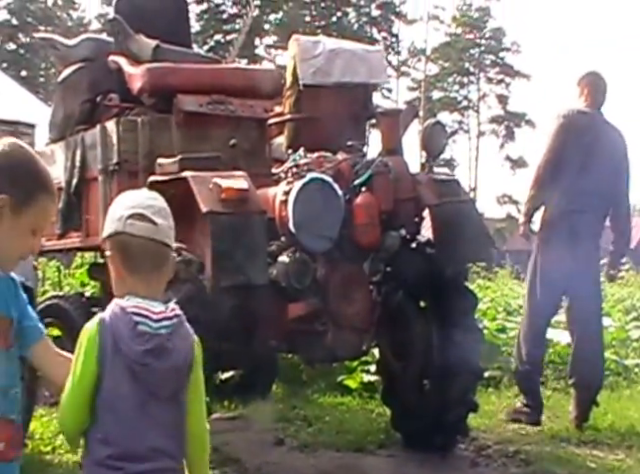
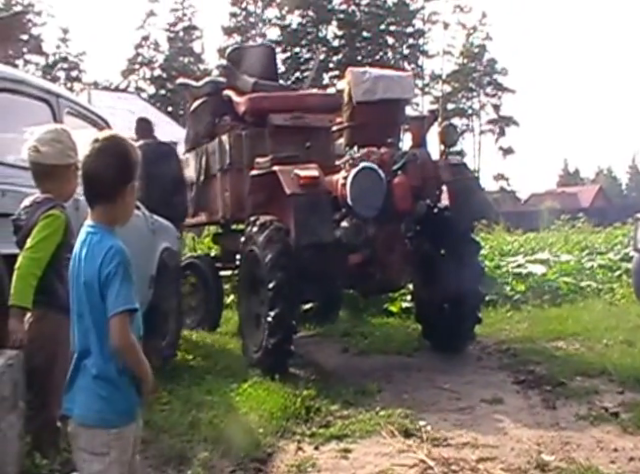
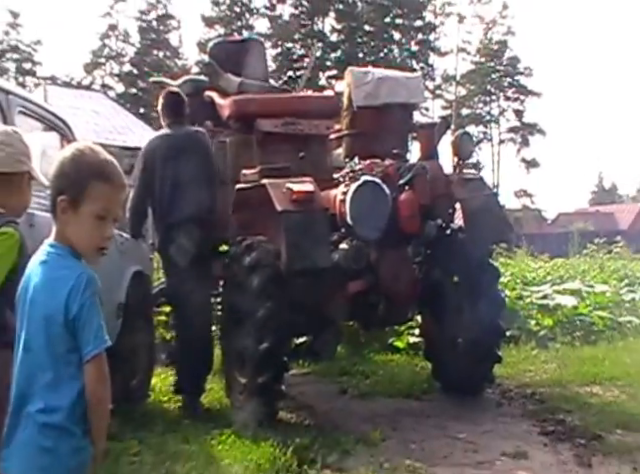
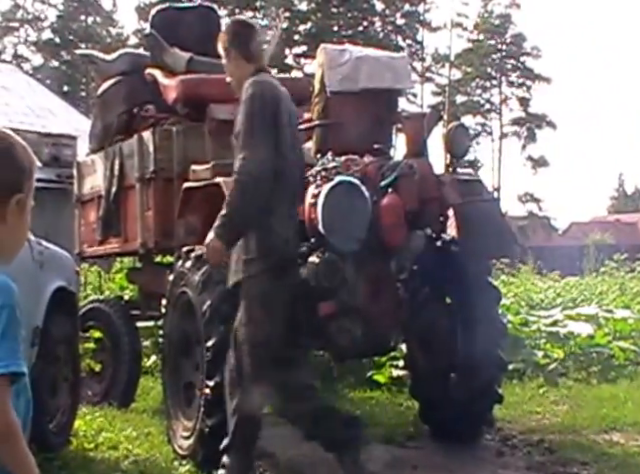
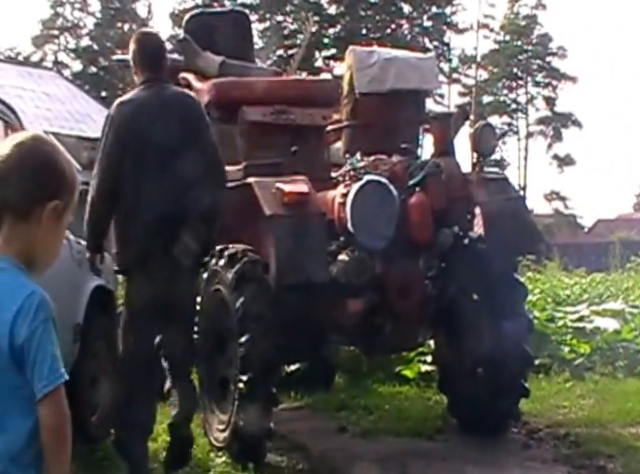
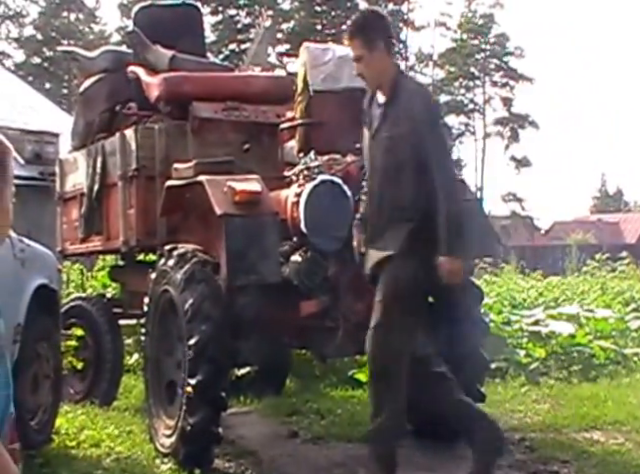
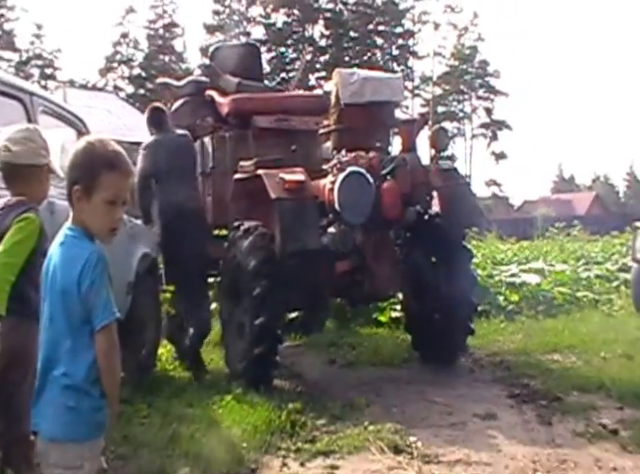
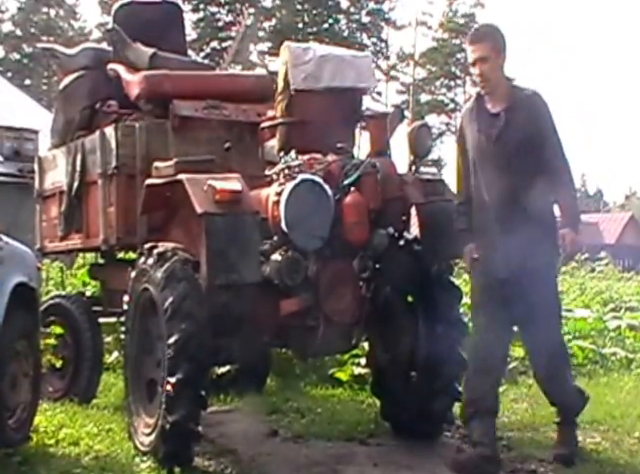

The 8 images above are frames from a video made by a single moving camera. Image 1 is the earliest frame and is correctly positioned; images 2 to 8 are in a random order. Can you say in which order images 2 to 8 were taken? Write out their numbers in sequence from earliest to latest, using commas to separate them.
8, 6, 4, 5, 3, 7, 2
